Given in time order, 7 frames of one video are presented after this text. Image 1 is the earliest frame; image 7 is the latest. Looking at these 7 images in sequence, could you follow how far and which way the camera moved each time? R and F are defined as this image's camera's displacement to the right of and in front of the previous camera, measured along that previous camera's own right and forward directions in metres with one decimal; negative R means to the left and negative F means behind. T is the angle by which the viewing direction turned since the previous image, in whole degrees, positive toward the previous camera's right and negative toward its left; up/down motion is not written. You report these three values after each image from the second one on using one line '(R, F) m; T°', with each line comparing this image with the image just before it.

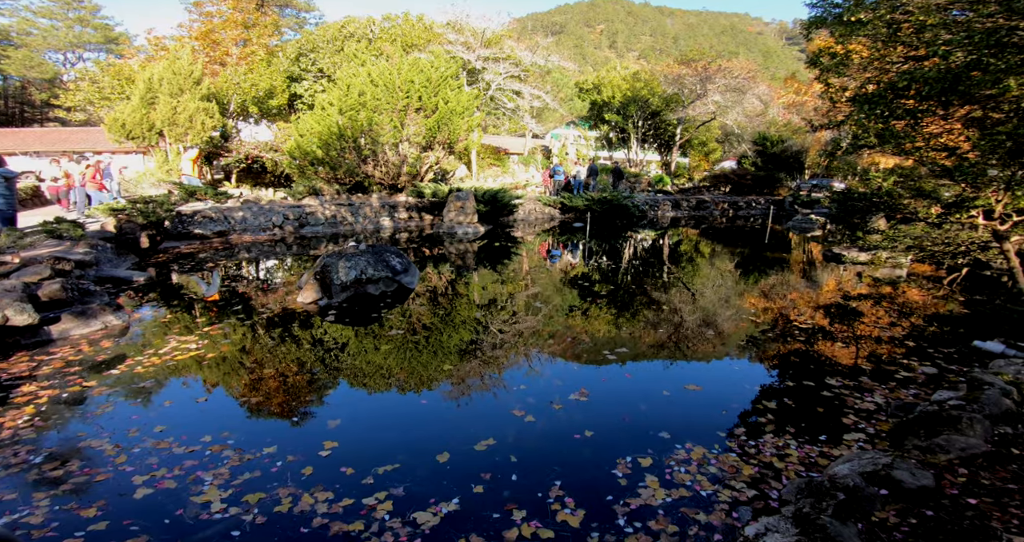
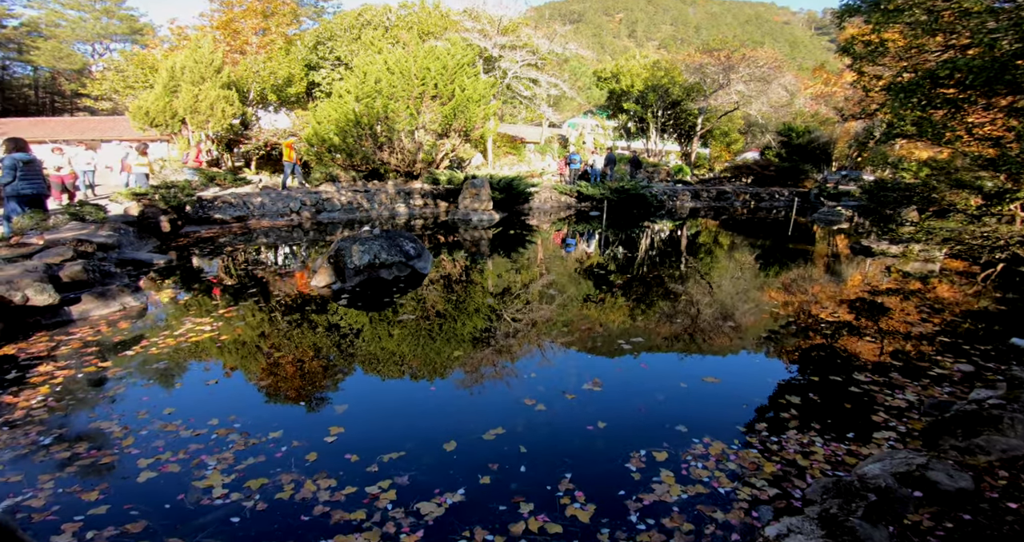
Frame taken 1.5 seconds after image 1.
(0.0, +0.2) m; -2°
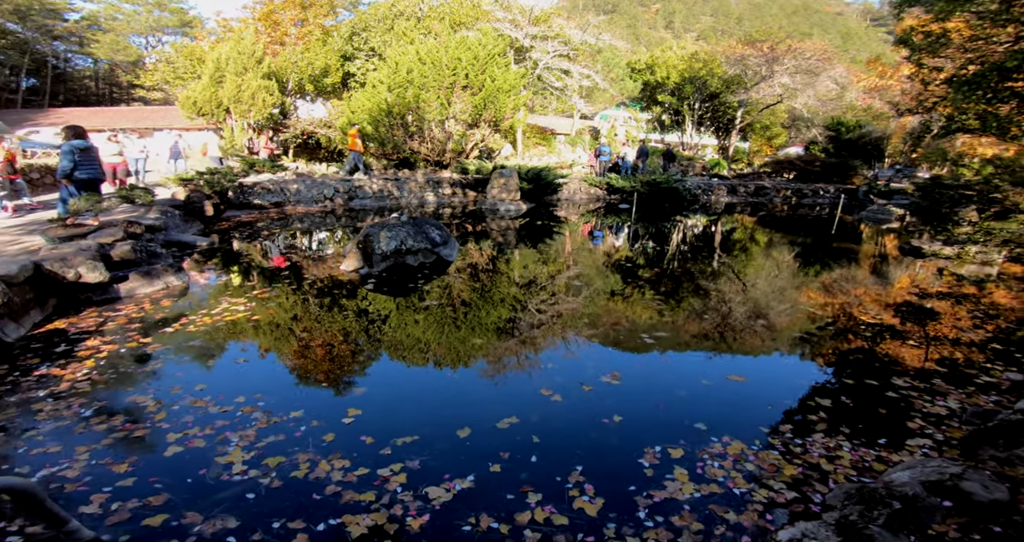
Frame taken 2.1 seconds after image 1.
(+0.1, +0.1) m; -3°
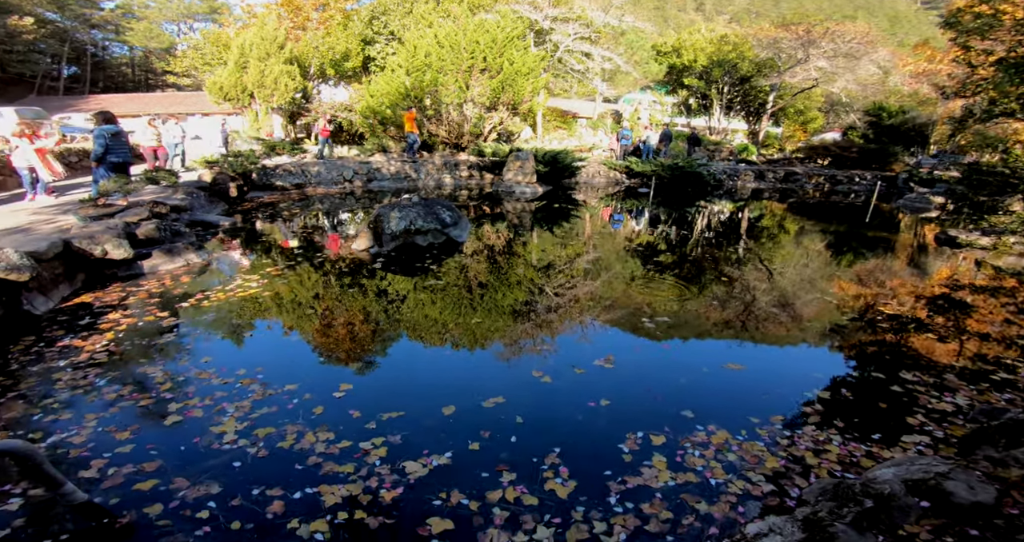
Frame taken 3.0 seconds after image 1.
(+0.3, +0.1) m; -3°
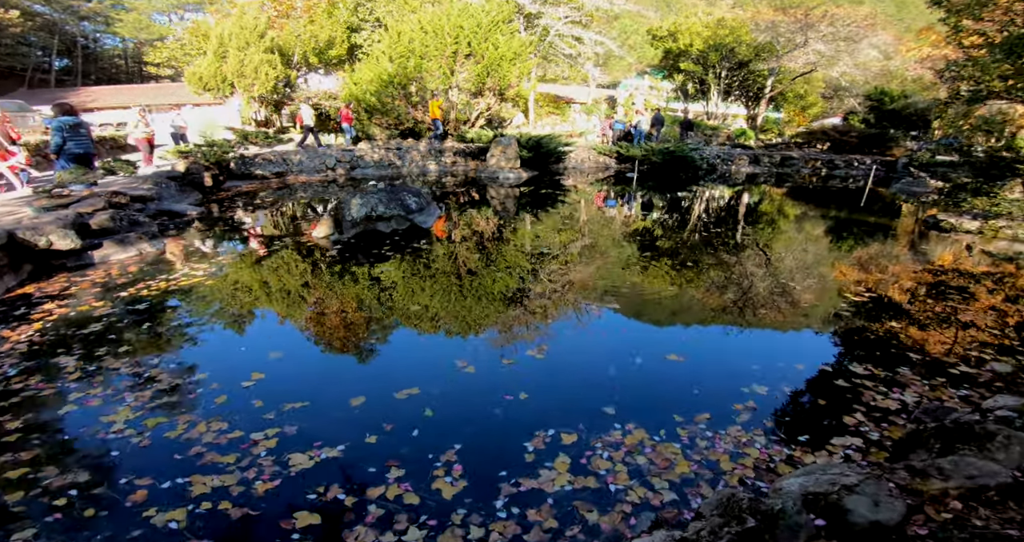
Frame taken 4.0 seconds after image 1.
(+0.7, +0.2) m; -1°
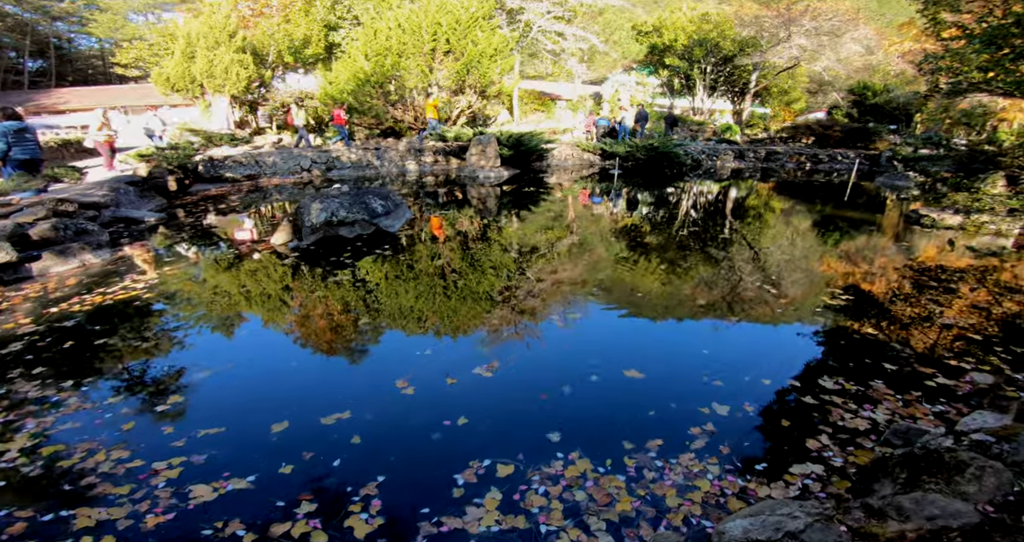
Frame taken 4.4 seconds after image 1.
(+0.4, +0.3) m; 0°
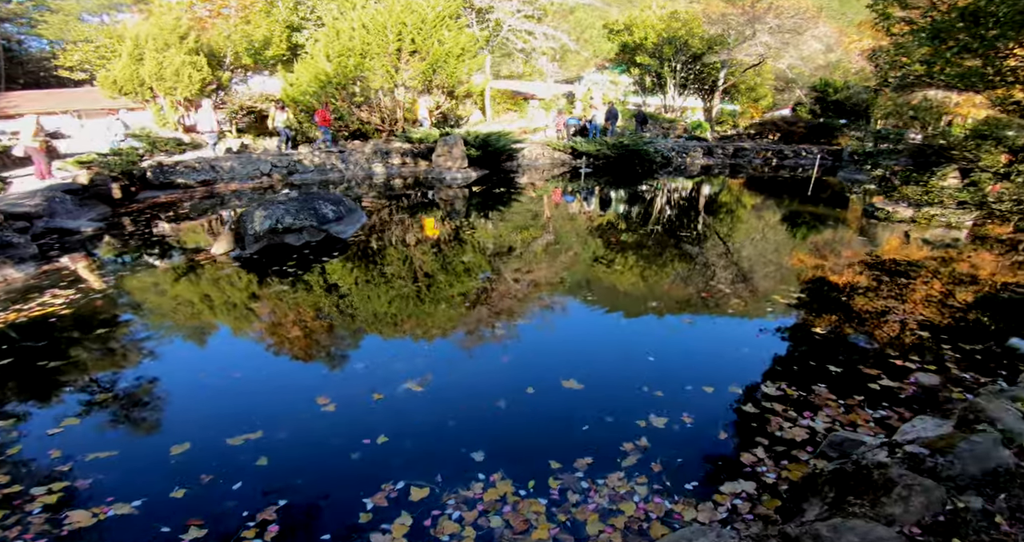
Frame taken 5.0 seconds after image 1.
(+0.4, +0.2) m; +2°
